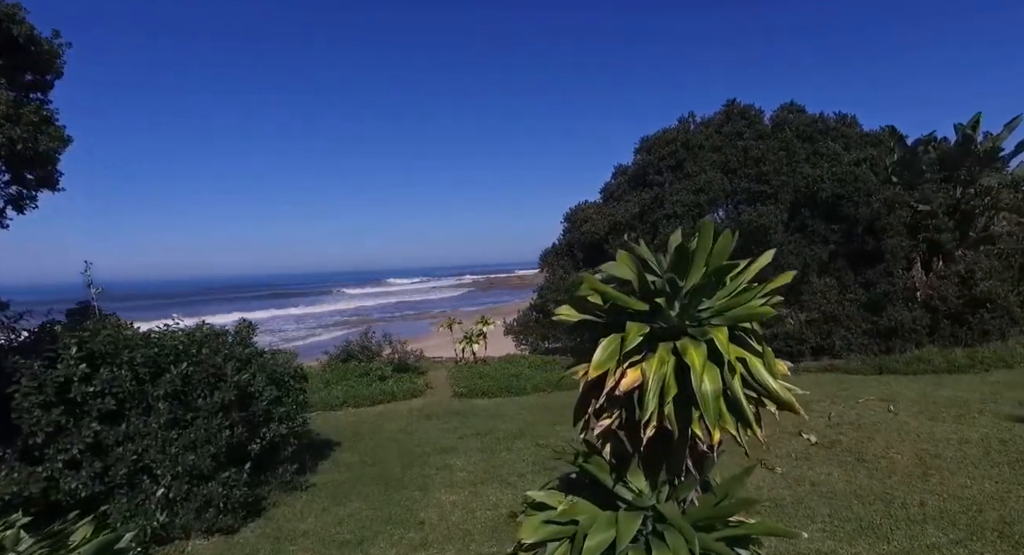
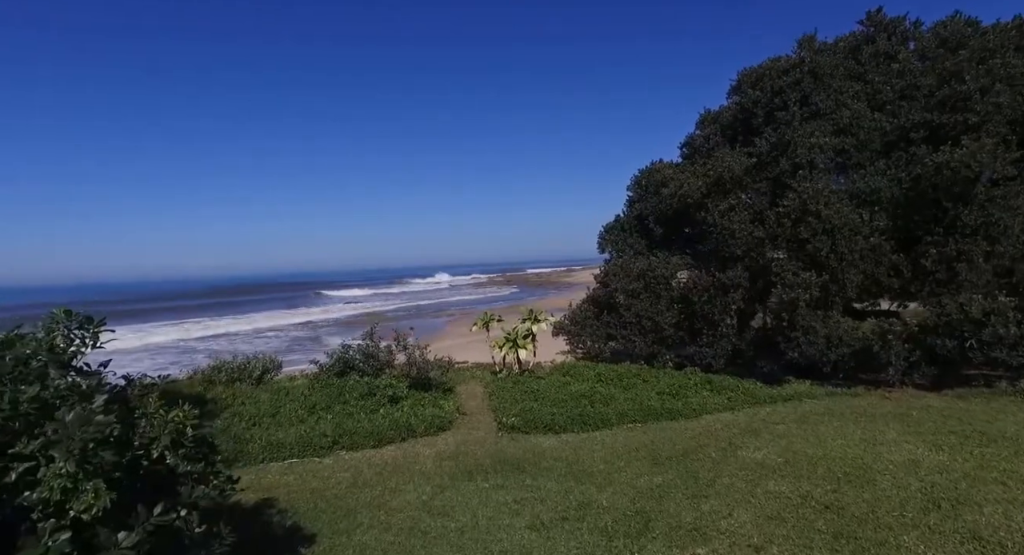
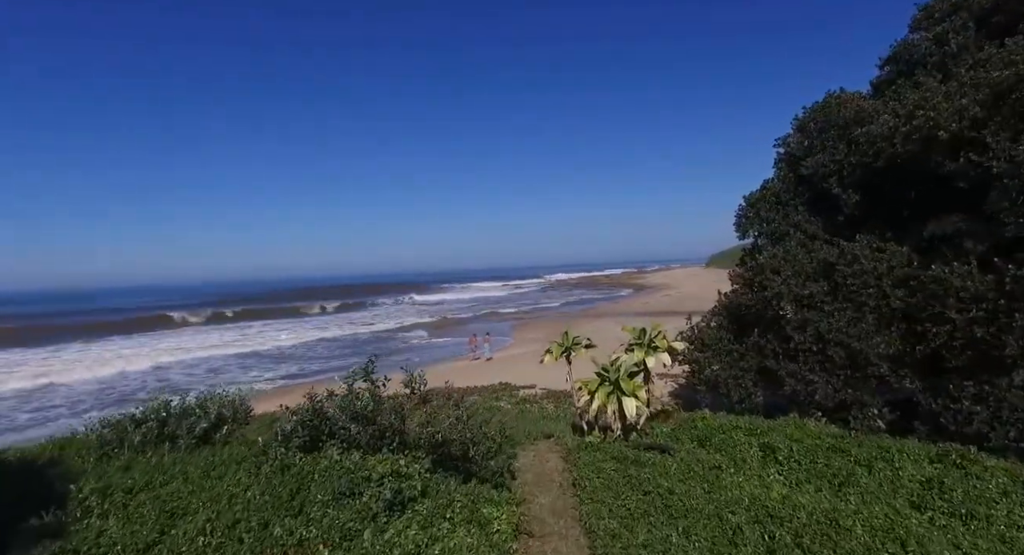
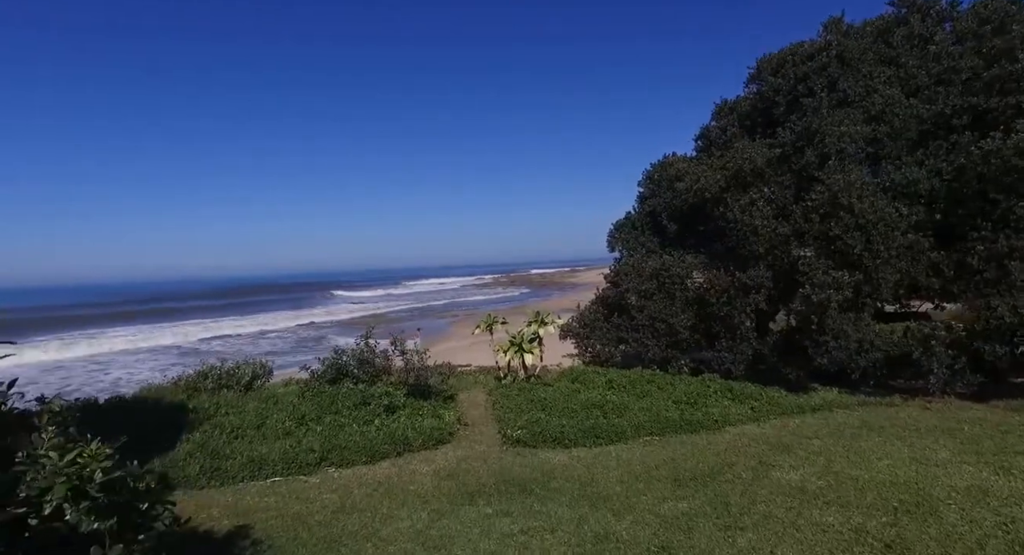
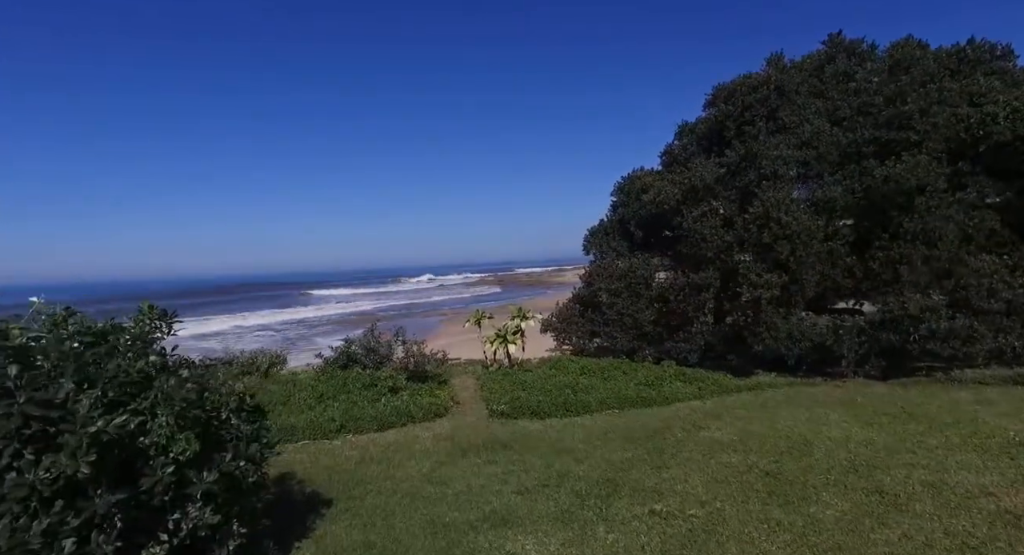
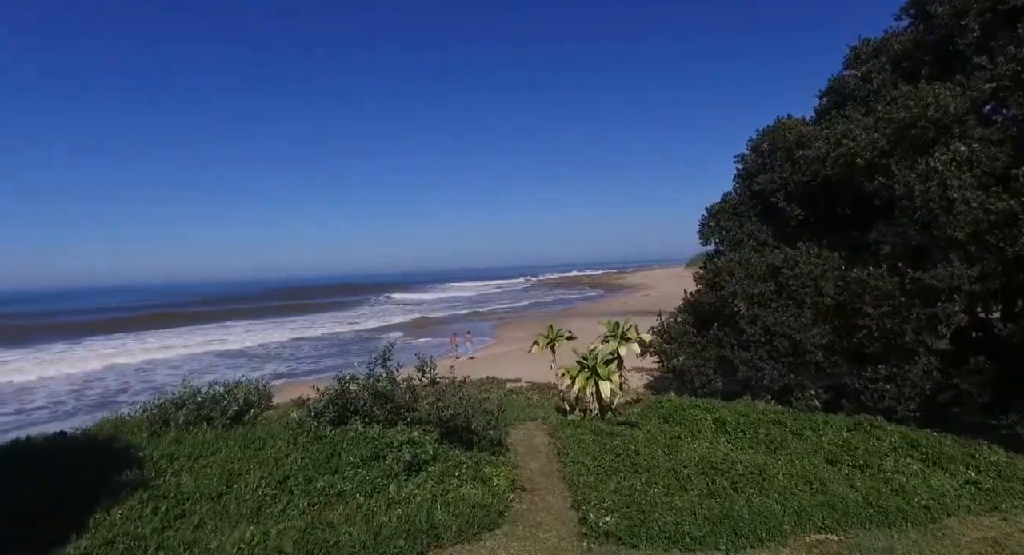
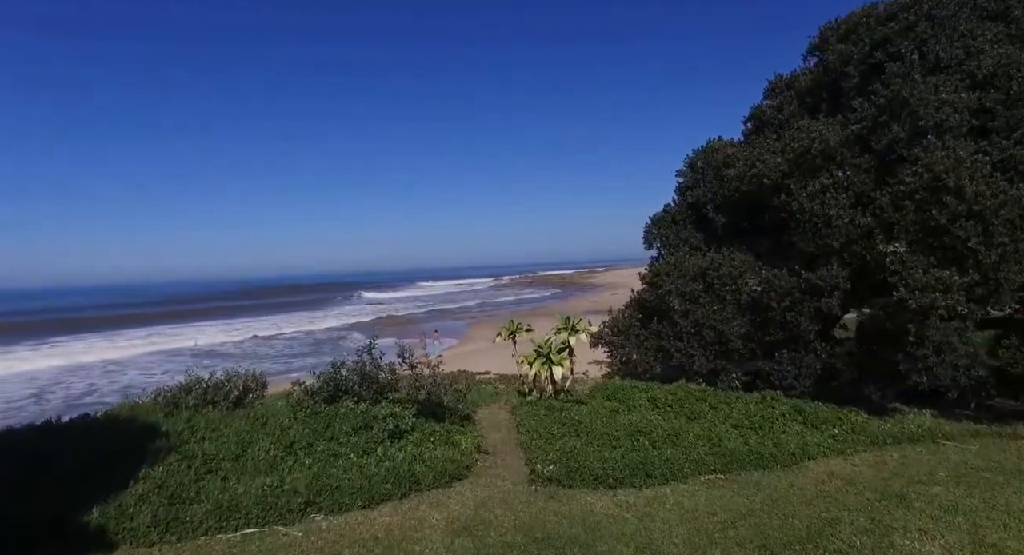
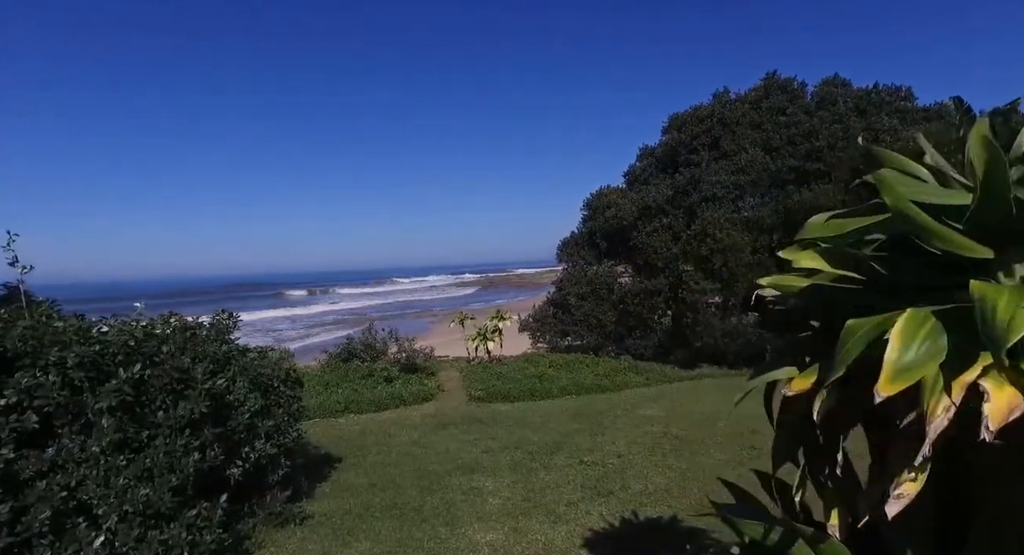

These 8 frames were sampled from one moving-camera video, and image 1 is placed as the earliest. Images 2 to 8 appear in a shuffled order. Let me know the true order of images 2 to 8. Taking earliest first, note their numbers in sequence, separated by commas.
8, 5, 2, 4, 7, 6, 3
